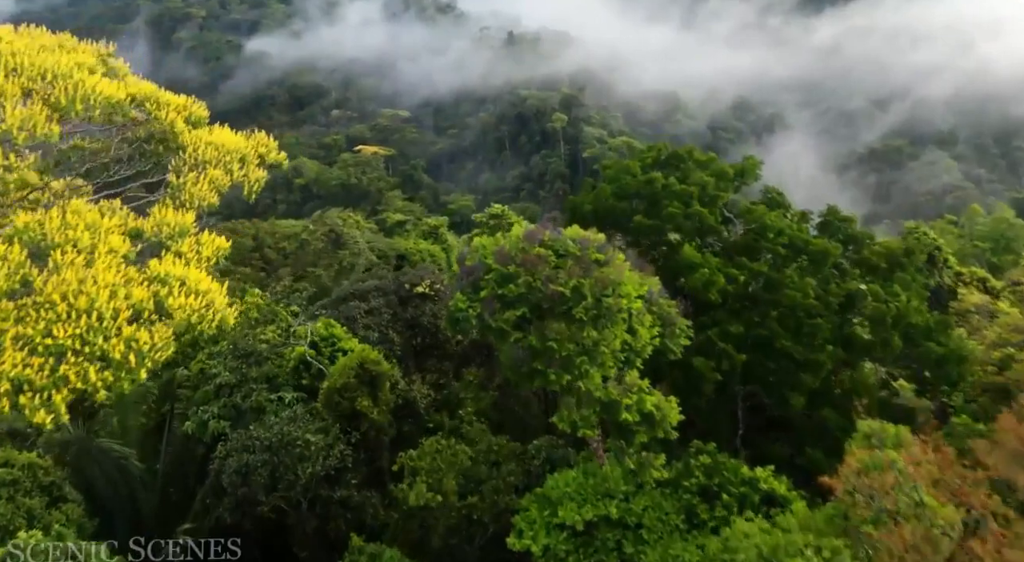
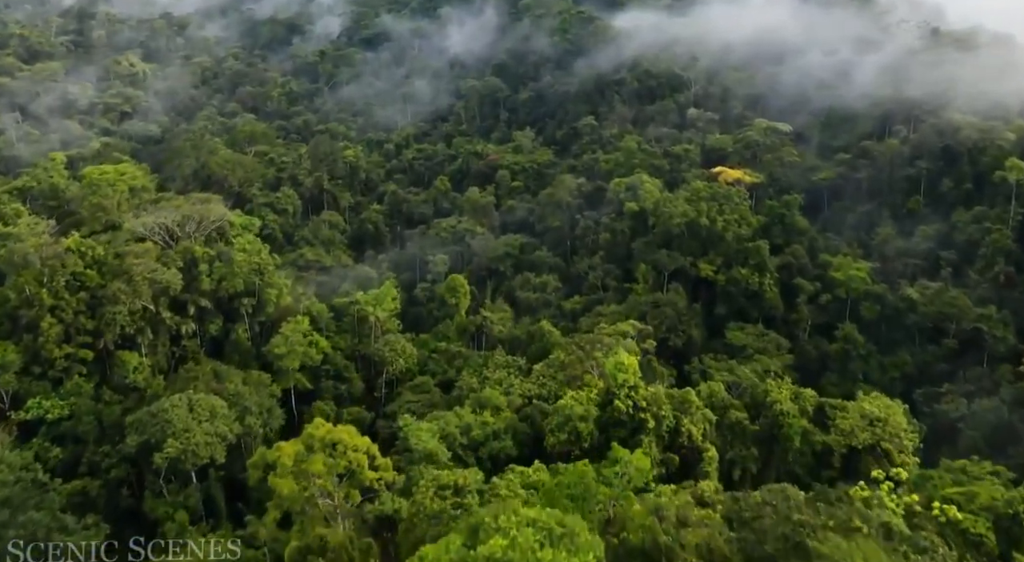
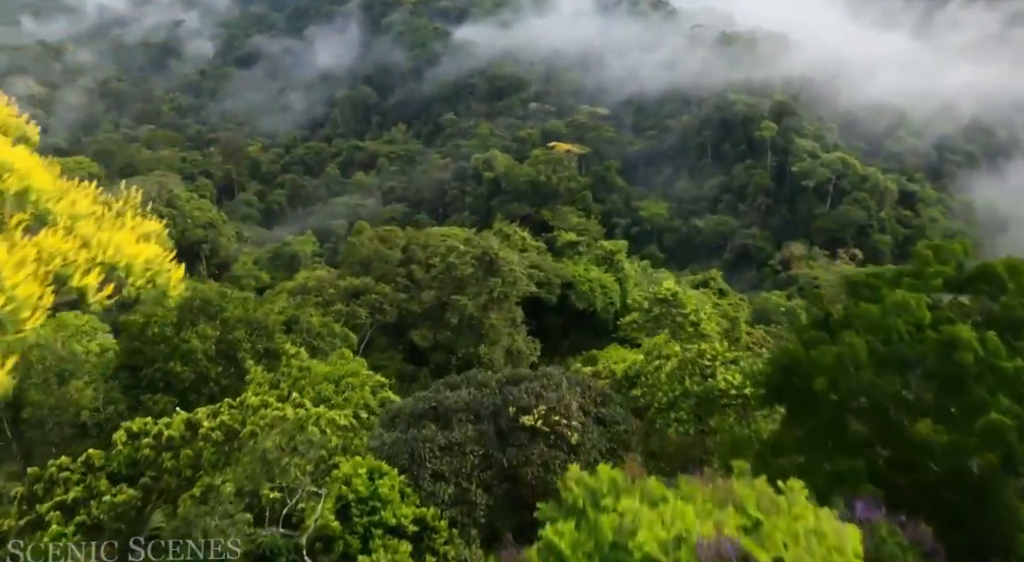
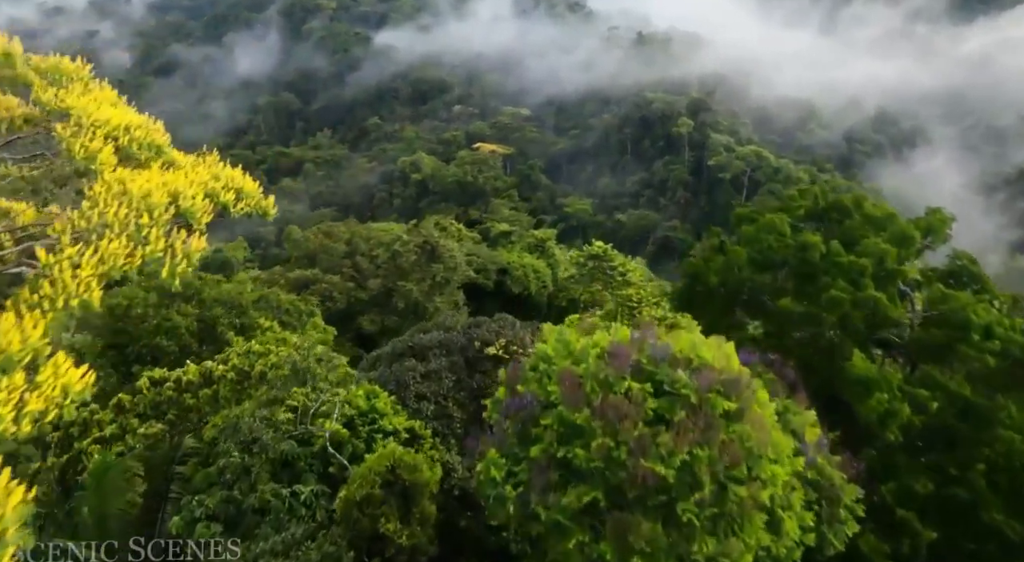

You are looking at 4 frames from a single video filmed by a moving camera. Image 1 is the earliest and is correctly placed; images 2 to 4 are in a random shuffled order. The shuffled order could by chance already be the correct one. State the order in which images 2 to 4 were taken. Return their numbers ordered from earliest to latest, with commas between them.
4, 3, 2
